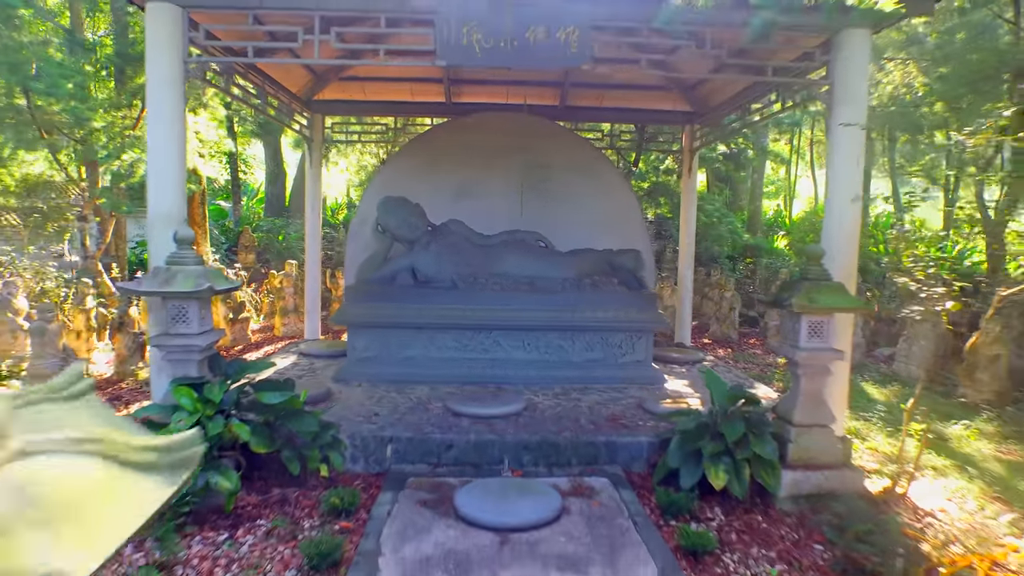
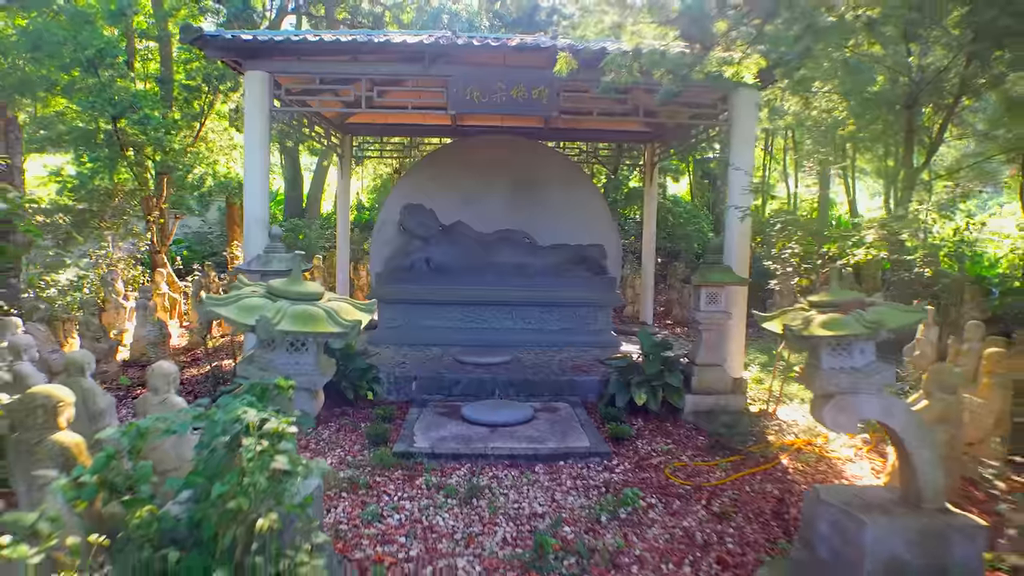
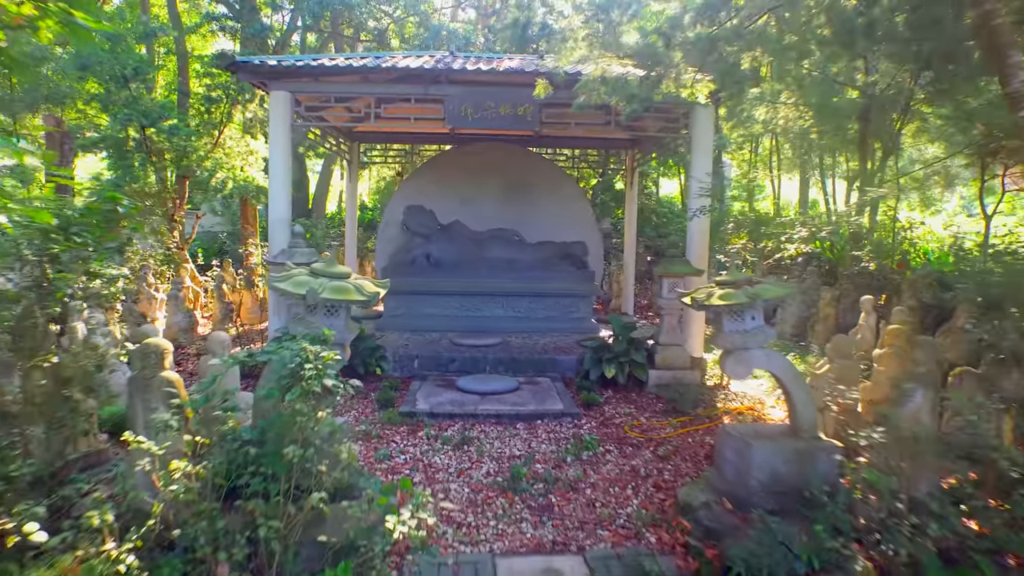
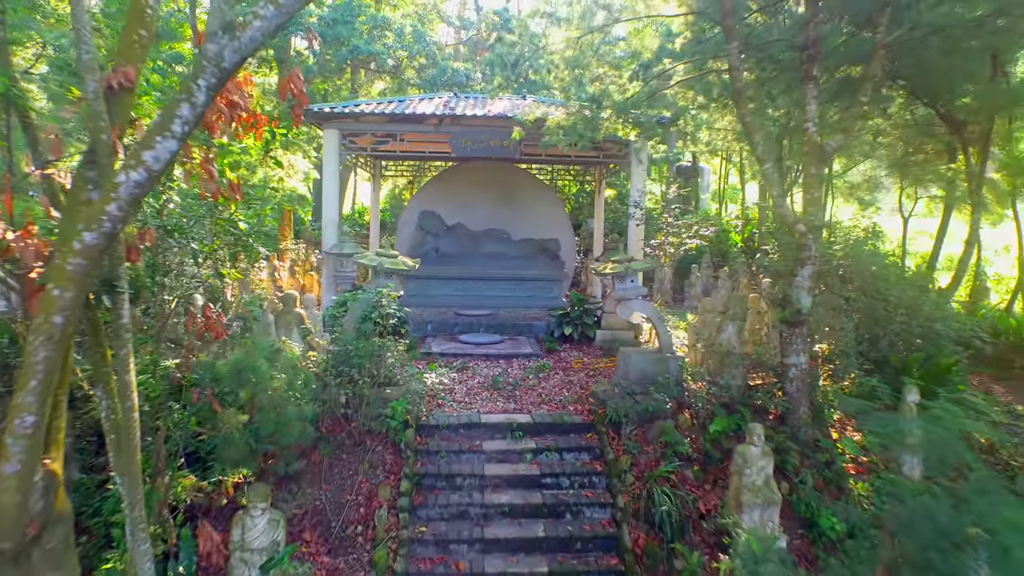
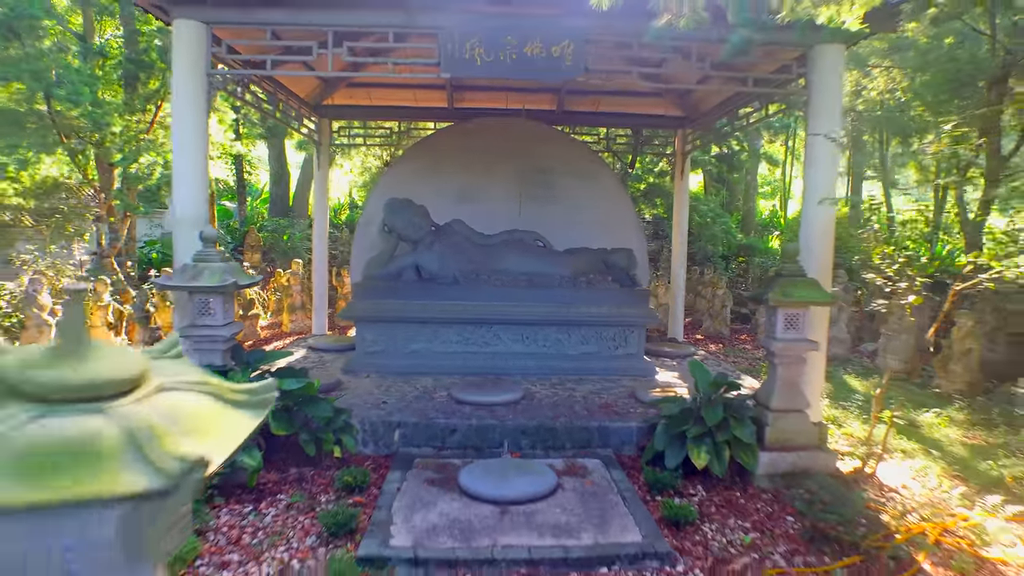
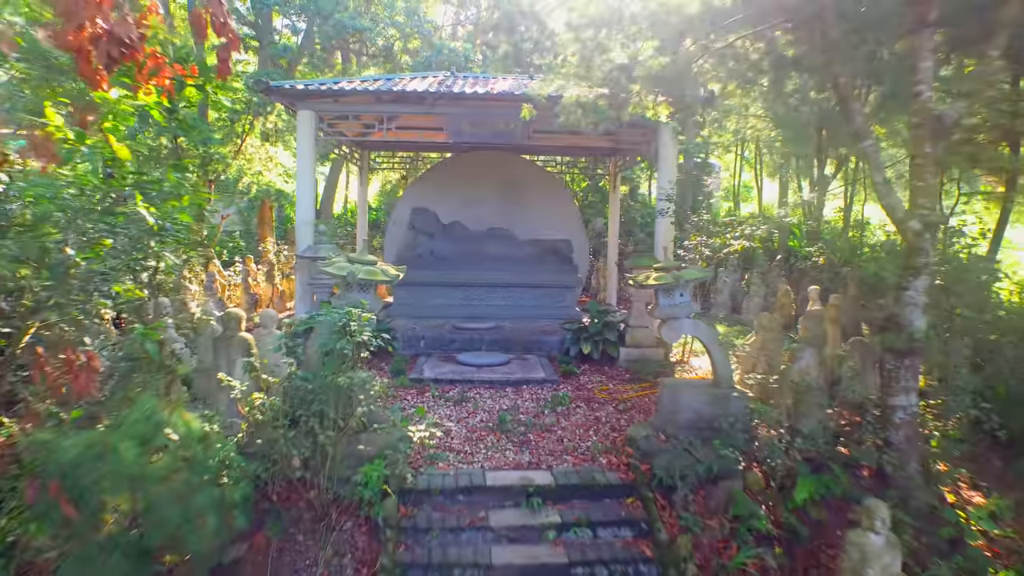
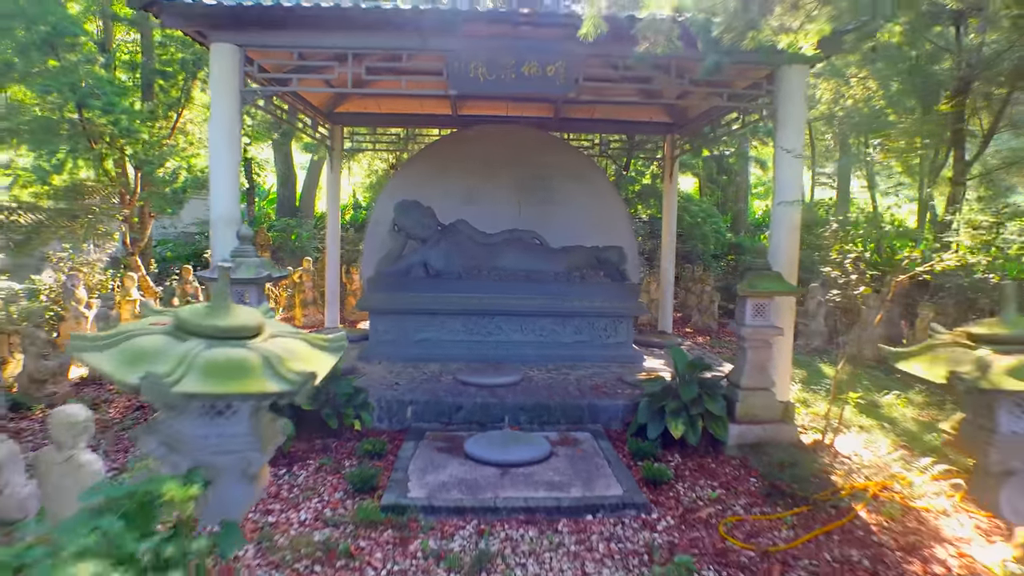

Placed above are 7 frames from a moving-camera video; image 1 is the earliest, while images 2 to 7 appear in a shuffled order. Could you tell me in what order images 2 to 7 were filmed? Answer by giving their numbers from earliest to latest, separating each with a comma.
5, 7, 2, 3, 6, 4
